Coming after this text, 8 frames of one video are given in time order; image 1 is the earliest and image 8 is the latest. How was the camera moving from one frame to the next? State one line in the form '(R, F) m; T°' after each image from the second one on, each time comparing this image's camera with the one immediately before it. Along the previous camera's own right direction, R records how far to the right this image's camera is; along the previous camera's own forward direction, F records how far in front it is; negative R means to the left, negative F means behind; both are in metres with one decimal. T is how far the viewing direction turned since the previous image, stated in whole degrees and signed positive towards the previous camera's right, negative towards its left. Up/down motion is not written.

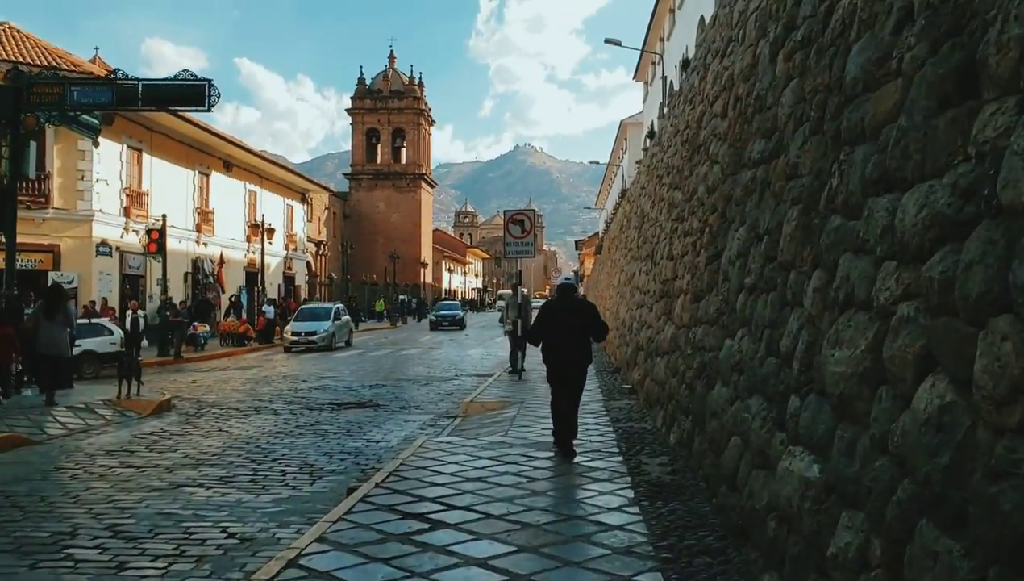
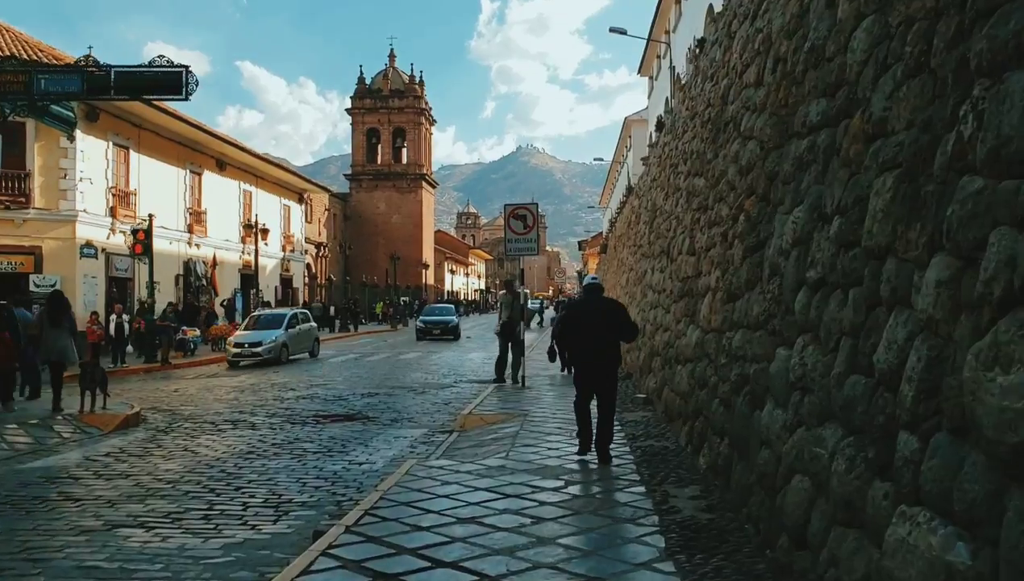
(0.0, +1.1) m; 0°
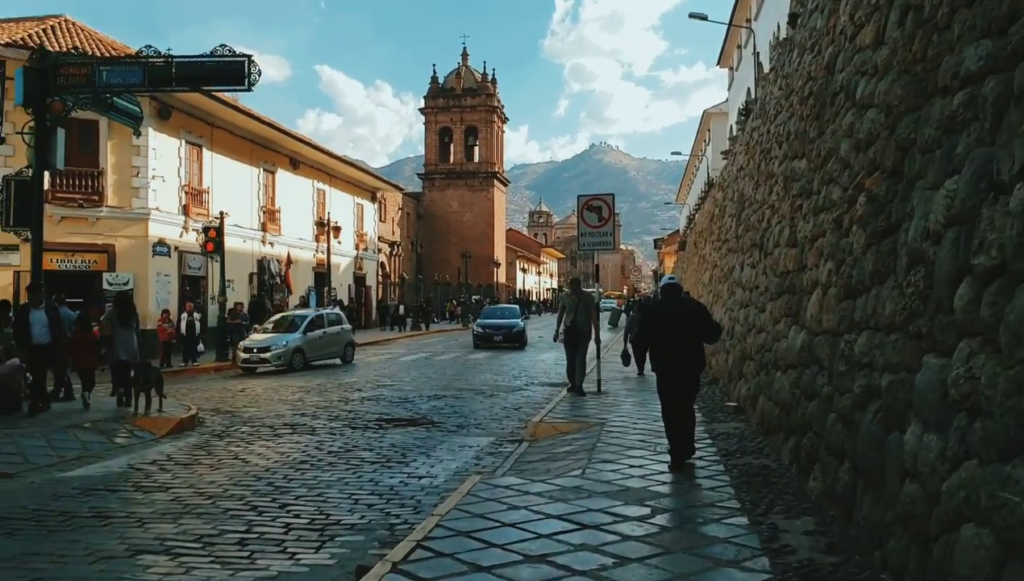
(0.0, +0.9) m; -5°
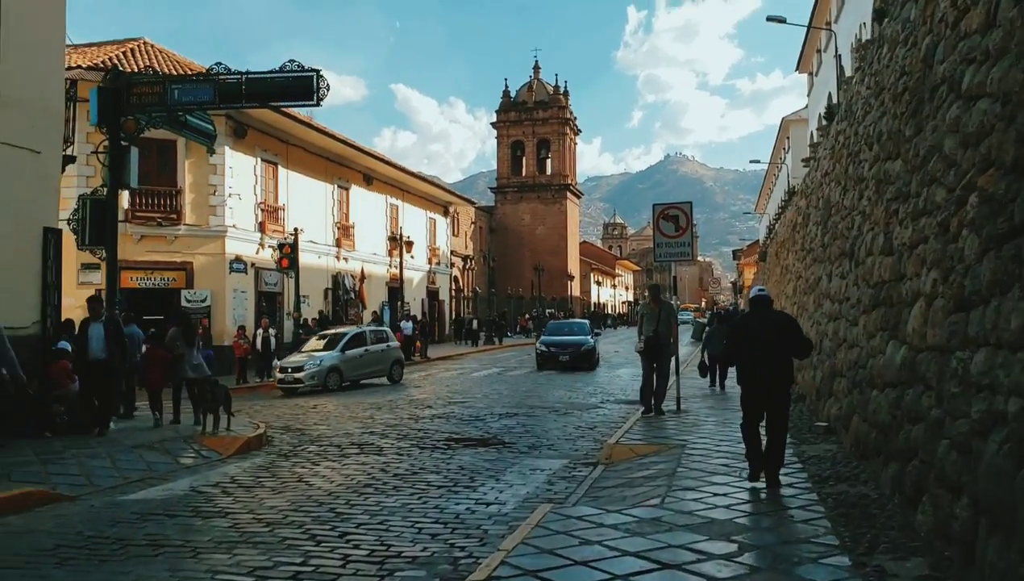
(0.0, +0.4) m; -5°
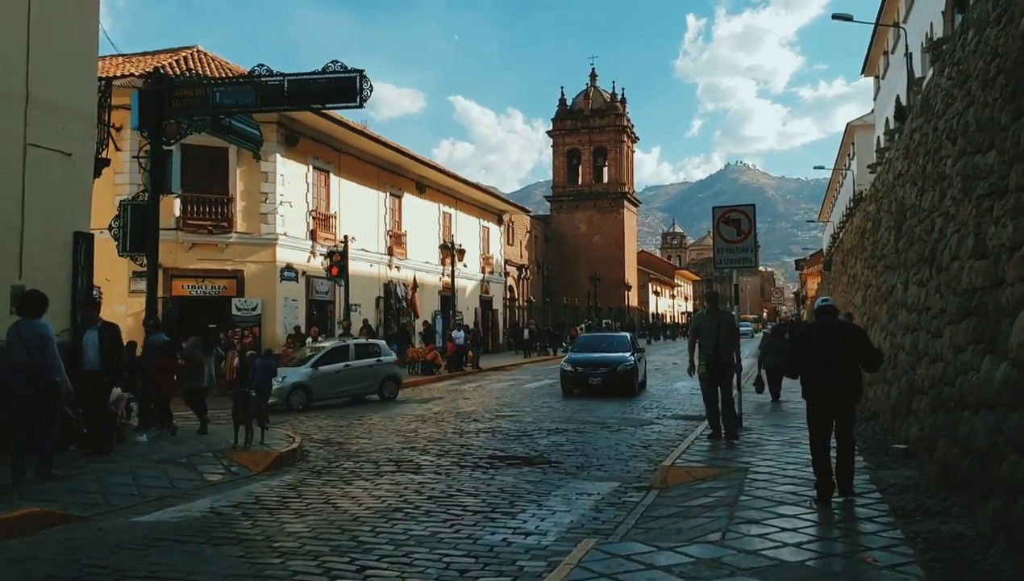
(+0.1, +0.7) m; -4°
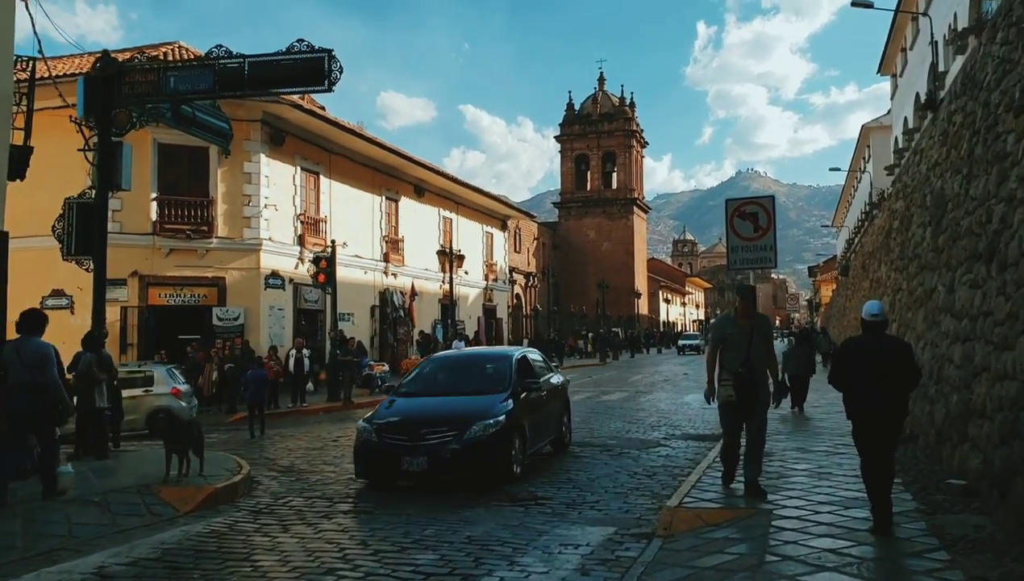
(+0.3, +1.5) m; -1°
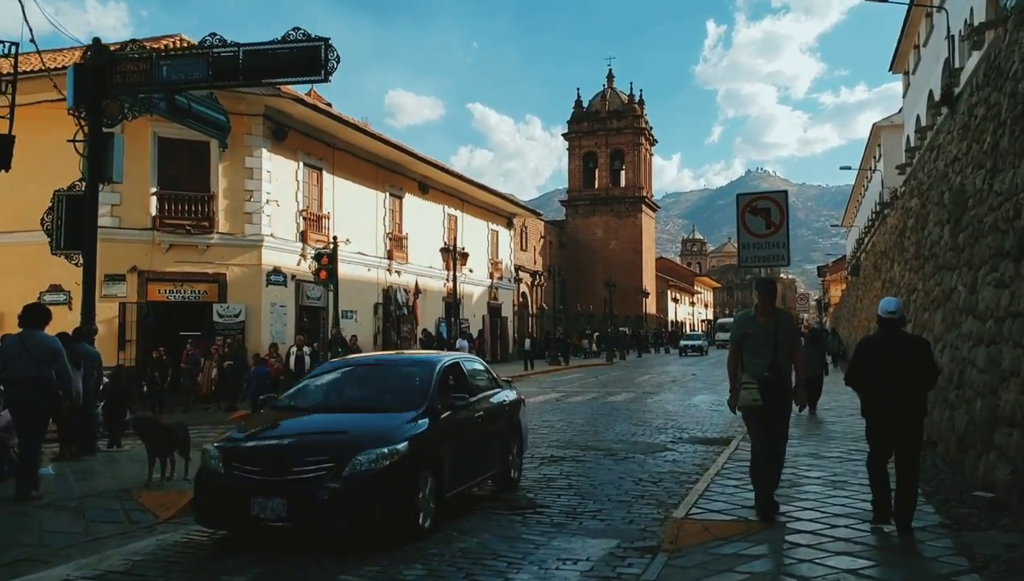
(+0.1, +0.4) m; -1°
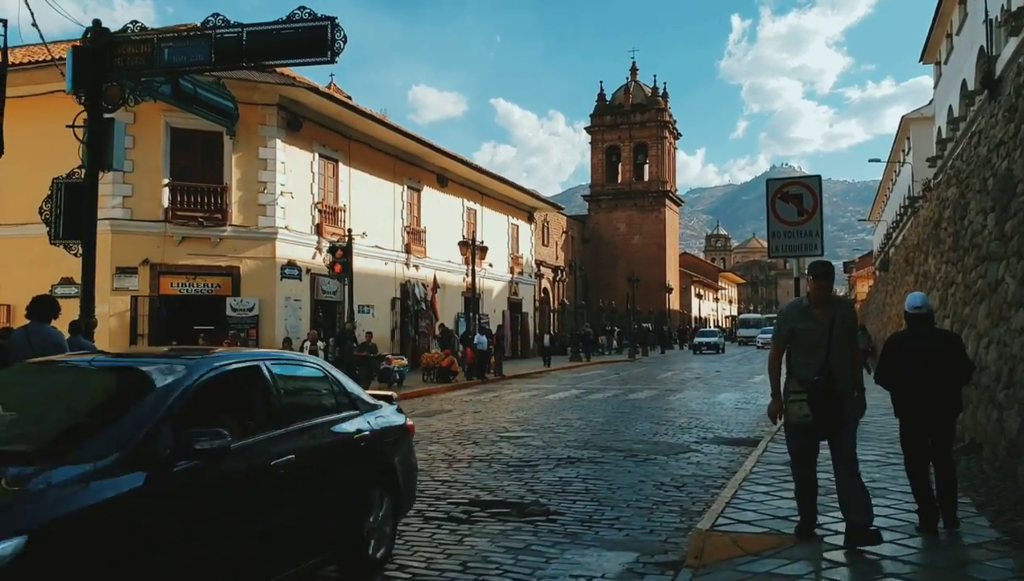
(+0.1, +0.6) m; -1°
